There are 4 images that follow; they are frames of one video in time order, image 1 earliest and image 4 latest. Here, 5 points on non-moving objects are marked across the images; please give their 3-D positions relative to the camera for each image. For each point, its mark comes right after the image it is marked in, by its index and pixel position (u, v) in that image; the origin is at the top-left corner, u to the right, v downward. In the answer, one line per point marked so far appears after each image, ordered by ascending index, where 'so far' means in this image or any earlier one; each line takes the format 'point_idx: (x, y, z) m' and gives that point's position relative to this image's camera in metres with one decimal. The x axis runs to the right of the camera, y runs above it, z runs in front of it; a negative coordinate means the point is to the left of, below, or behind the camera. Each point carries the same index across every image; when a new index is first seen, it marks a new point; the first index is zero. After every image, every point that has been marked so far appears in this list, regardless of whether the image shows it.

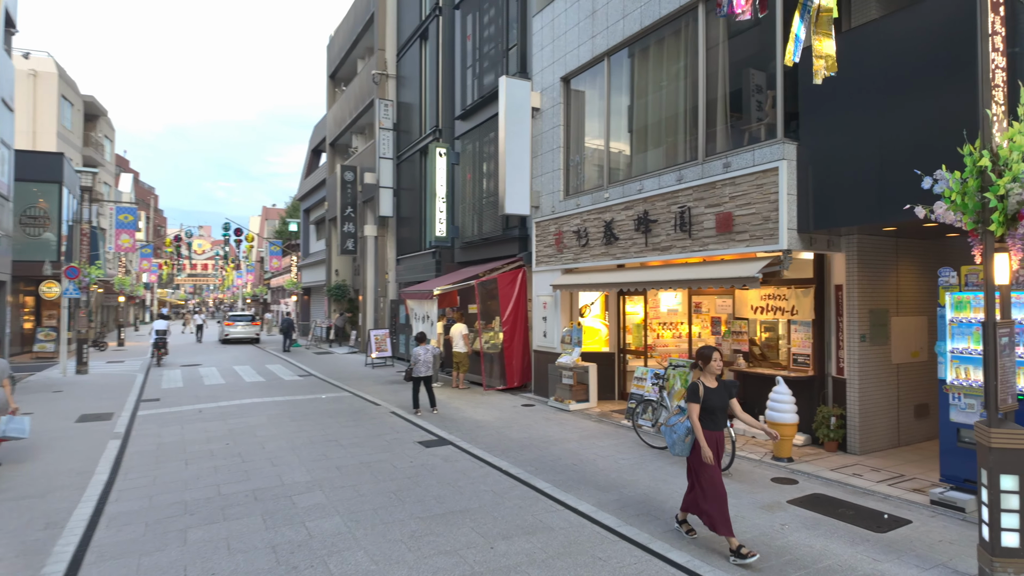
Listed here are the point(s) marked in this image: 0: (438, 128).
0: (-2.2, +4.7, +17.4) m
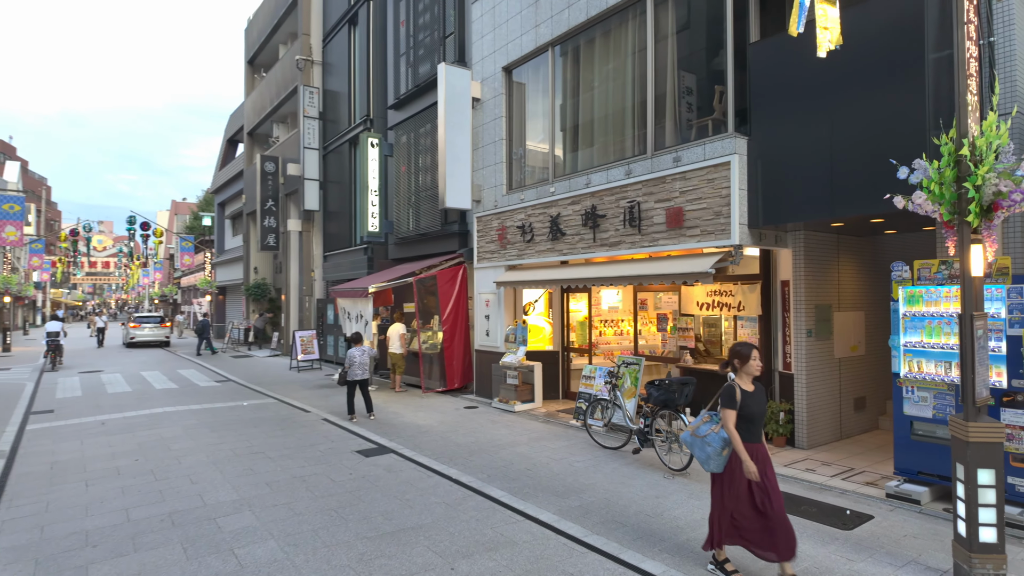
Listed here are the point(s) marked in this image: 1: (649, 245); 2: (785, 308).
0: (-4.0, +4.7, +16.6) m
1: (+2.0, +0.6, +8.5) m
2: (+3.7, -0.3, +8.0) m
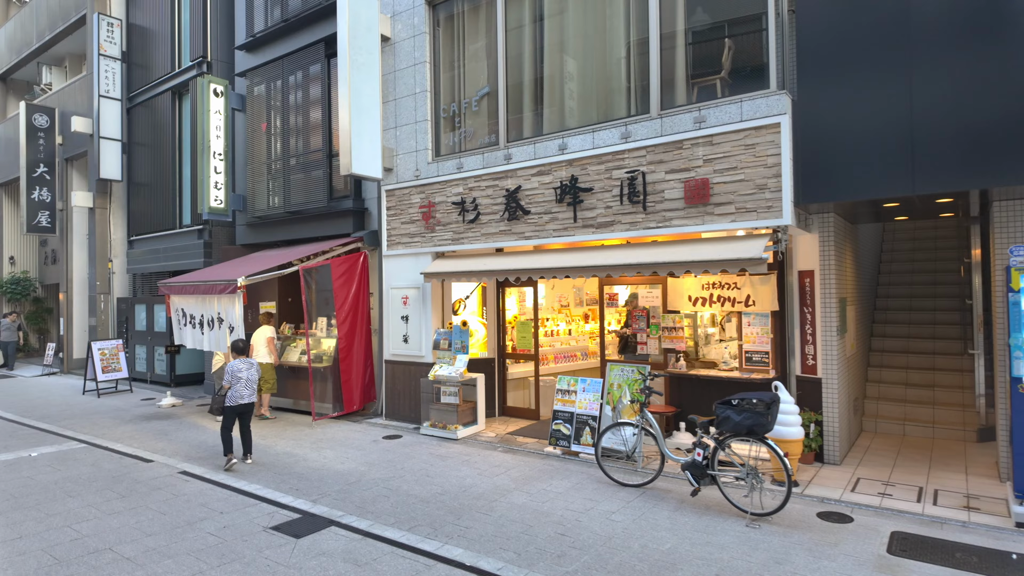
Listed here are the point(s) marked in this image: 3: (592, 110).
0: (-6.5, +4.8, +12.7) m
1: (+1.7, +0.7, +6.8) m
2: (+3.4, -0.2, +7.0) m
3: (+1.0, +2.2, +7.6) m
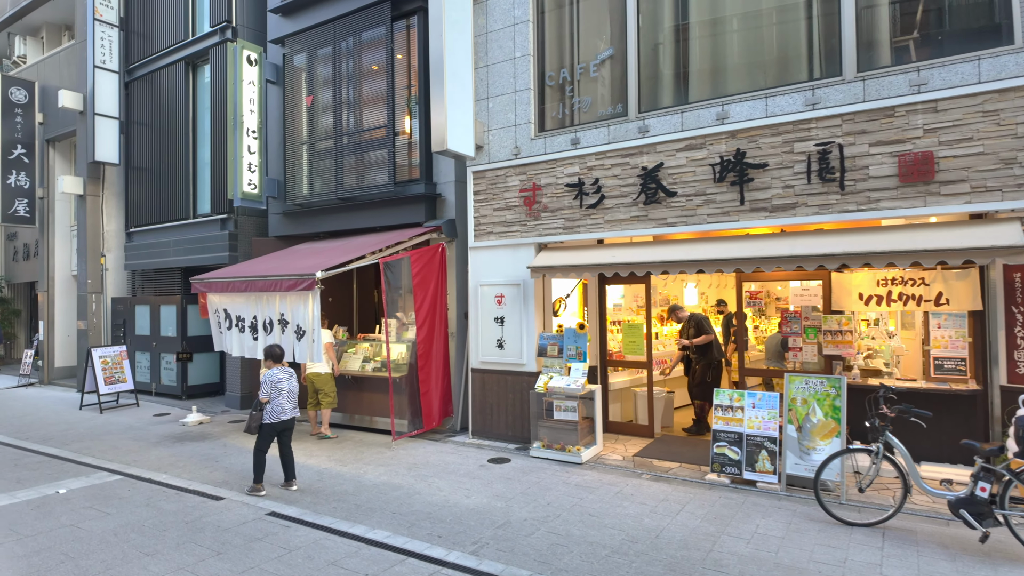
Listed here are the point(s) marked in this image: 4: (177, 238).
0: (-5.2, +4.9, +11.1) m
1: (+3.3, +0.8, +5.8) m
2: (+5.1, -0.1, +6.0) m
3: (+2.6, +2.3, +6.5) m
4: (-6.8, +1.0, +12.1) m
